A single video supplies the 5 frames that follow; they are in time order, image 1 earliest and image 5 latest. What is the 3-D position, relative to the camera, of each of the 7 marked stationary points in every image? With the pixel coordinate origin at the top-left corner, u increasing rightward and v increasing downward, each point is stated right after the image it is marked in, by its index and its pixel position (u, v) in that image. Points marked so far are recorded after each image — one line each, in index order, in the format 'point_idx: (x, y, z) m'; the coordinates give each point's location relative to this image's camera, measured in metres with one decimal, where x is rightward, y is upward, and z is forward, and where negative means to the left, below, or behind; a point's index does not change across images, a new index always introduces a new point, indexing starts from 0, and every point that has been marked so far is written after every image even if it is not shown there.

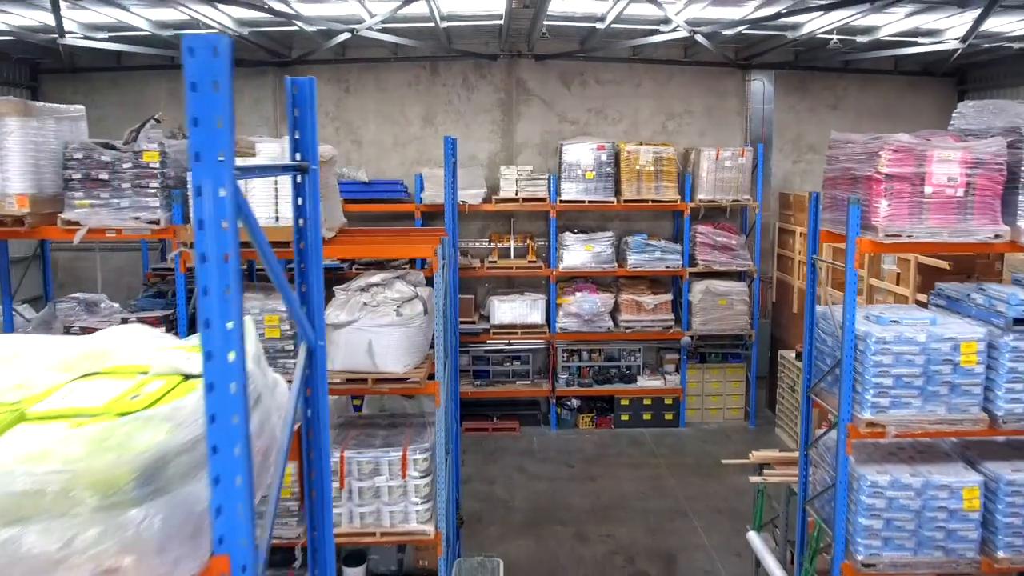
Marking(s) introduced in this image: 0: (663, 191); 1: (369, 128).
0: (+1.4, +0.9, +10.3) m
1: (-1.4, +1.6, +11.2) m
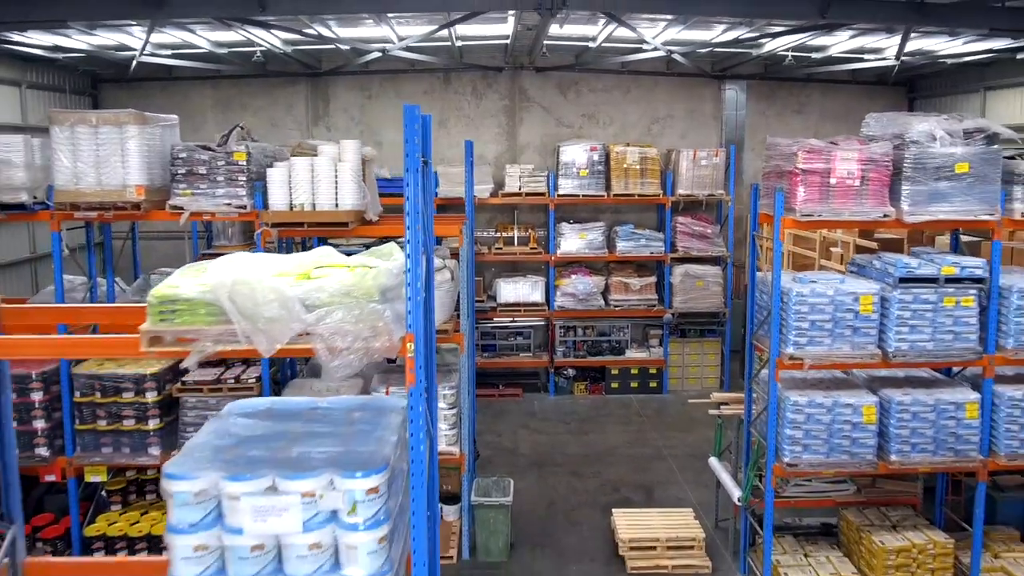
0: (+1.4, +1.1, +11.9) m
1: (-1.4, +1.7, +12.7) m
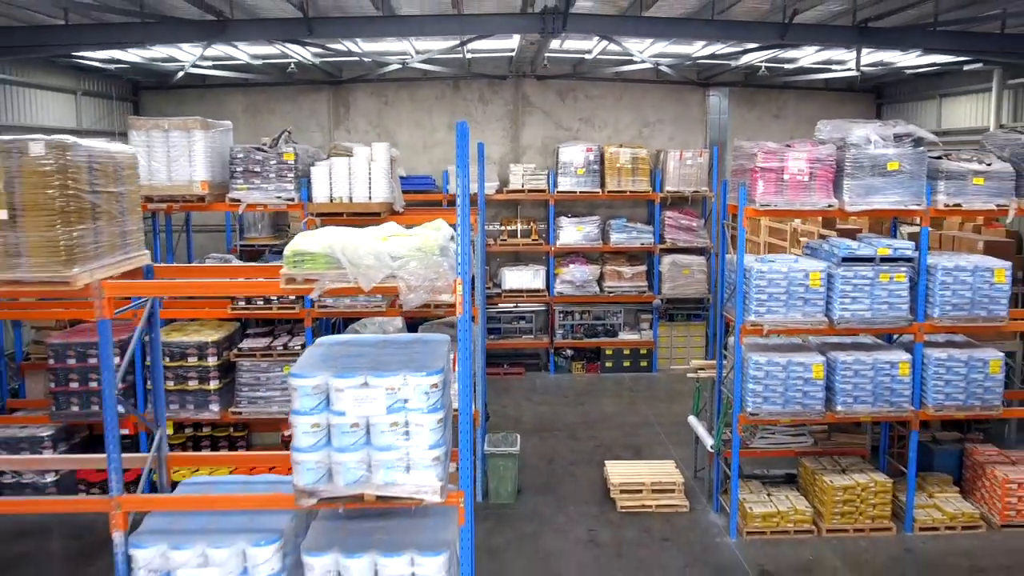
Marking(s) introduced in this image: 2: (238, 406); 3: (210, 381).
0: (+1.5, +1.2, +13.2) m
1: (-1.3, +1.9, +14.0) m
2: (-2.0, -0.9, +8.5) m
3: (-2.2, -0.7, +8.4) m
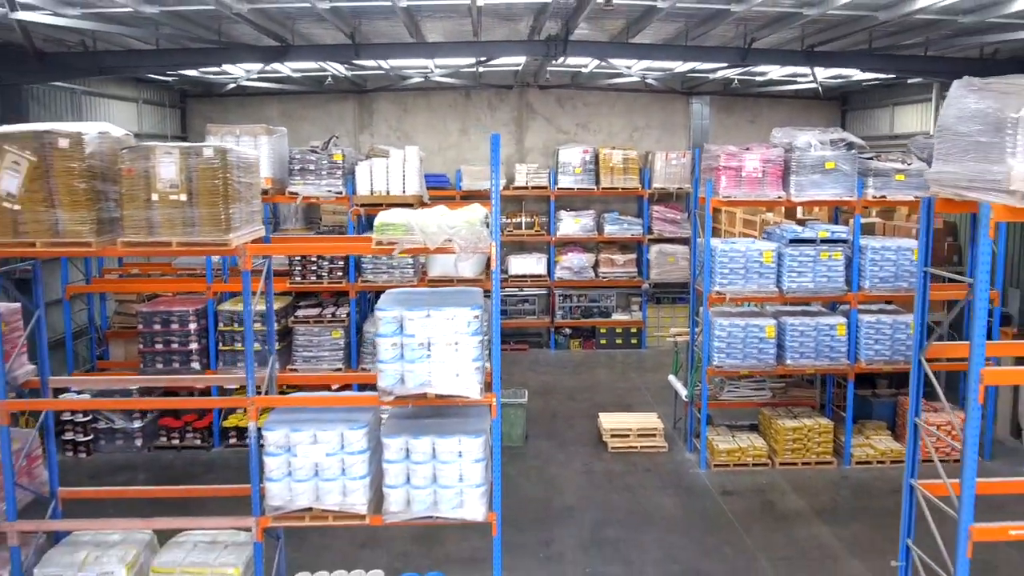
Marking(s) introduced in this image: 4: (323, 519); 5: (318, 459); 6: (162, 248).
0: (+1.5, +1.4, +14.9) m
1: (-1.2, +2.1, +15.7) m
2: (-1.9, -0.7, +10.2) m
3: (-2.1, -0.5, +10.2) m
4: (-1.0, -1.2, +5.9) m
5: (-1.0, -0.9, +5.9) m
6: (-1.7, +0.2, +5.6) m
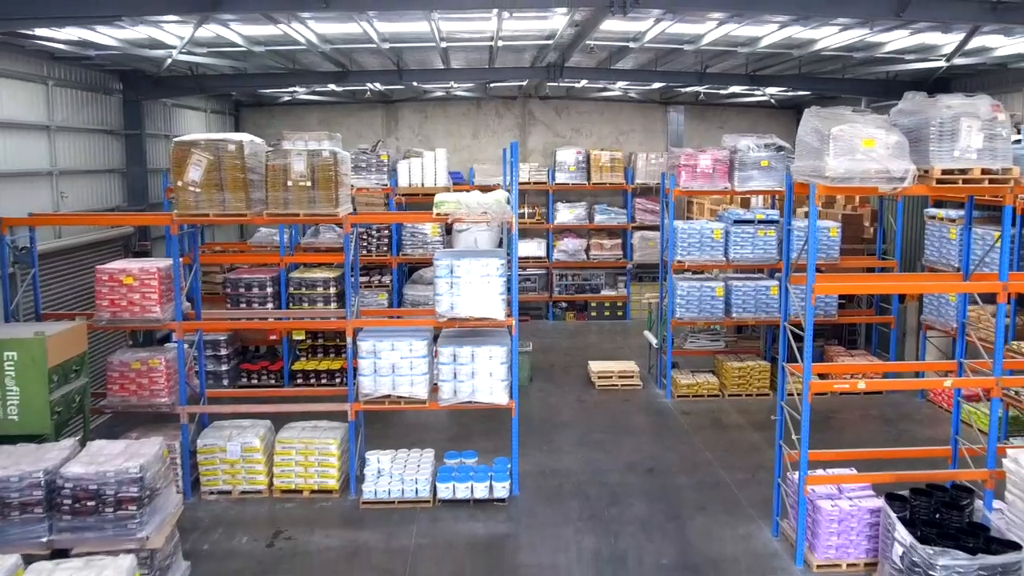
0: (+1.6, +1.7, +17.7) m
1: (-1.2, +2.4, +18.5) m
2: (-1.8, -0.4, +13.0) m
3: (-2.0, -0.2, +13.0) m
4: (-0.9, -0.9, +8.7) m
5: (-0.9, -0.5, +8.7) m
6: (-1.6, +0.5, +8.4) m
